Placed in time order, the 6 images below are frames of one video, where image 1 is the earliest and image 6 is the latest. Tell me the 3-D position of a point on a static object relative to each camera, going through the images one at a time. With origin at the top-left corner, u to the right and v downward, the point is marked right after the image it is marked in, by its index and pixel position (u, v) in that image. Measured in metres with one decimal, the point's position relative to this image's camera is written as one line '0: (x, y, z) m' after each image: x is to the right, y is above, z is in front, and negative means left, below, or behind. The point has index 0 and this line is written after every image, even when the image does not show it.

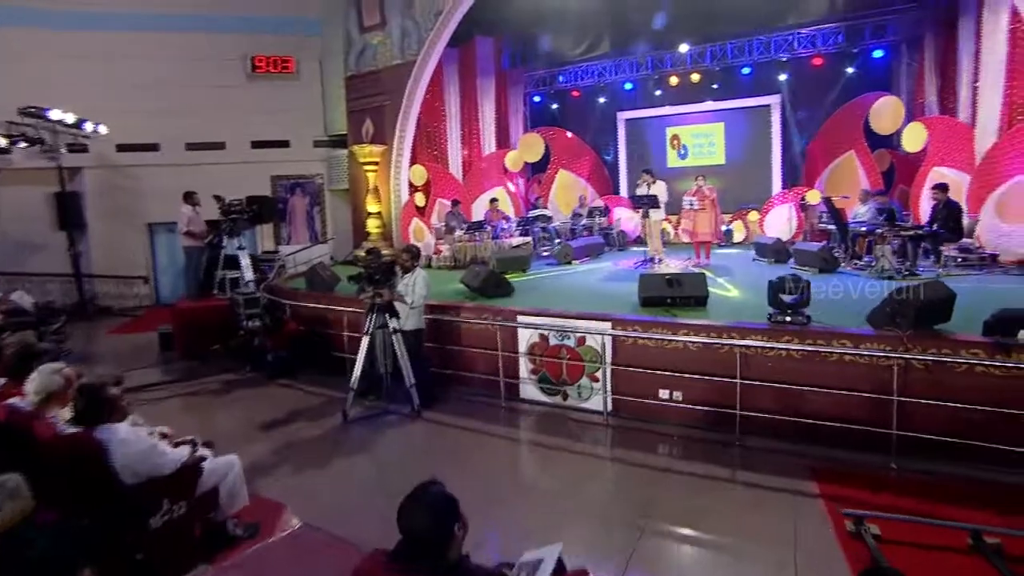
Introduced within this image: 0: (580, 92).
0: (+1.7, +4.8, +15.0) m
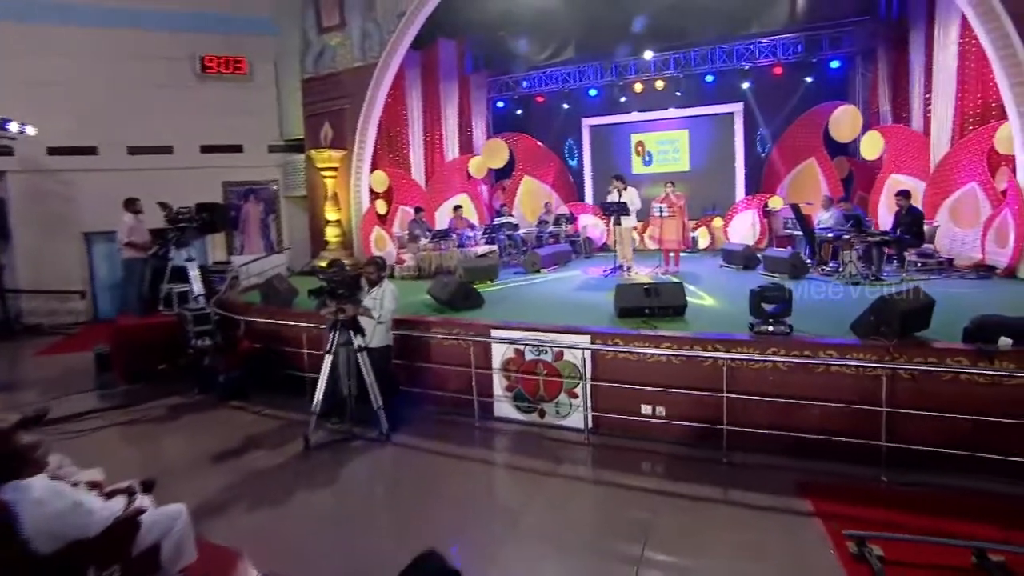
0: (+0.8, +4.6, +14.8) m
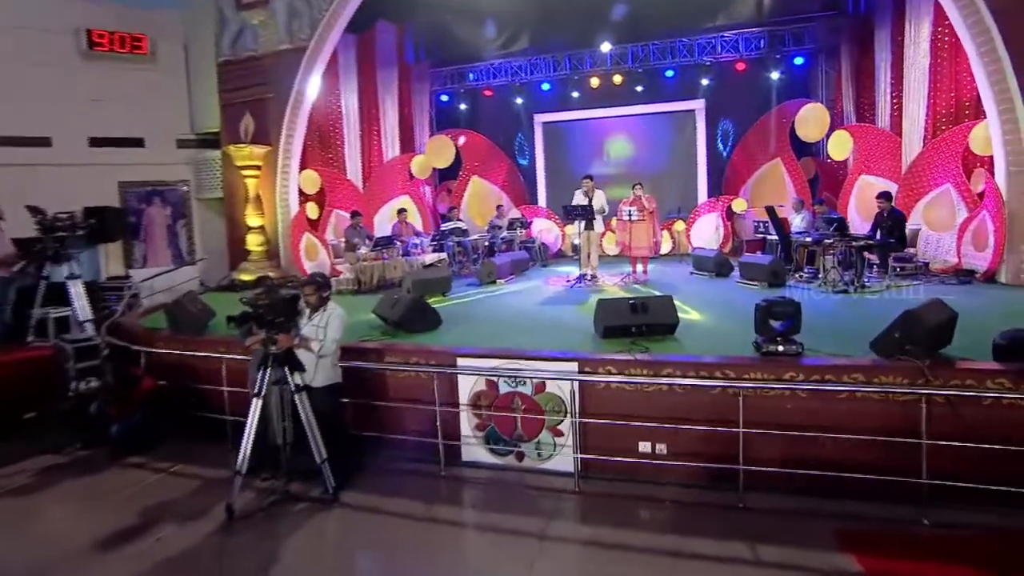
0: (-0.4, +4.4, +13.7) m
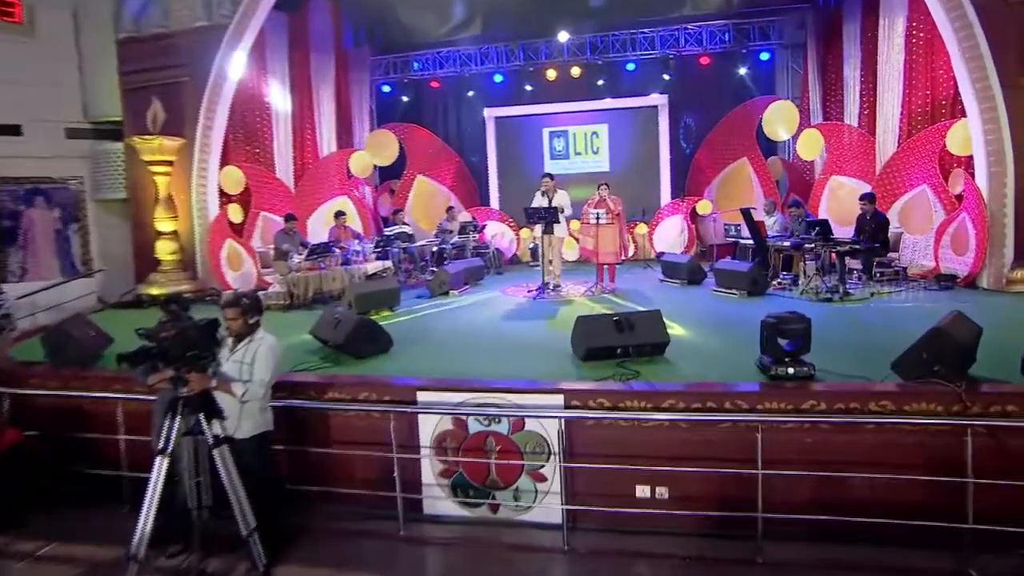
0: (-1.5, +4.2, +12.6) m
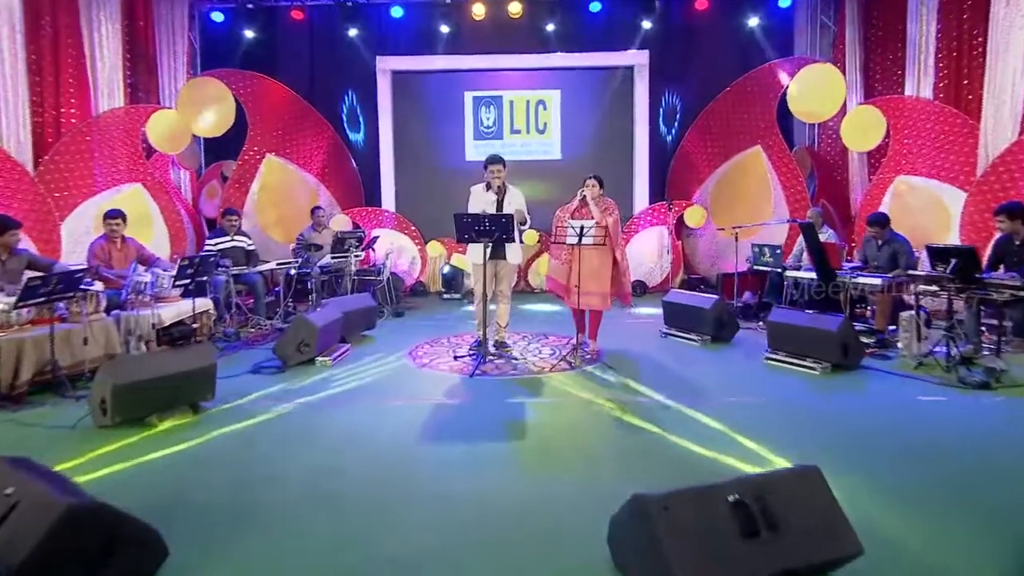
0: (-2.8, +3.7, +8.3) m
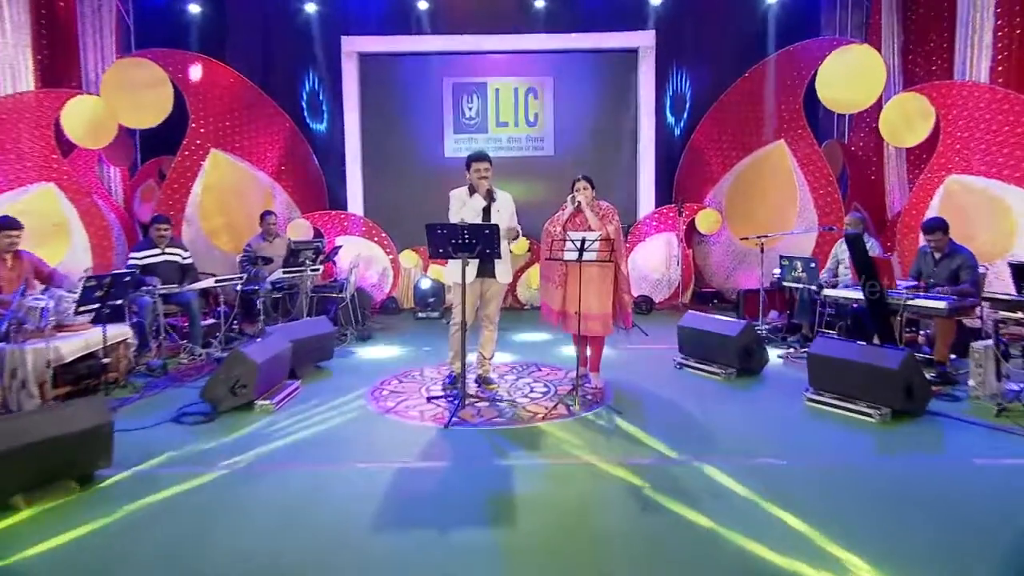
0: (-3.0, +3.5, +7.2) m
